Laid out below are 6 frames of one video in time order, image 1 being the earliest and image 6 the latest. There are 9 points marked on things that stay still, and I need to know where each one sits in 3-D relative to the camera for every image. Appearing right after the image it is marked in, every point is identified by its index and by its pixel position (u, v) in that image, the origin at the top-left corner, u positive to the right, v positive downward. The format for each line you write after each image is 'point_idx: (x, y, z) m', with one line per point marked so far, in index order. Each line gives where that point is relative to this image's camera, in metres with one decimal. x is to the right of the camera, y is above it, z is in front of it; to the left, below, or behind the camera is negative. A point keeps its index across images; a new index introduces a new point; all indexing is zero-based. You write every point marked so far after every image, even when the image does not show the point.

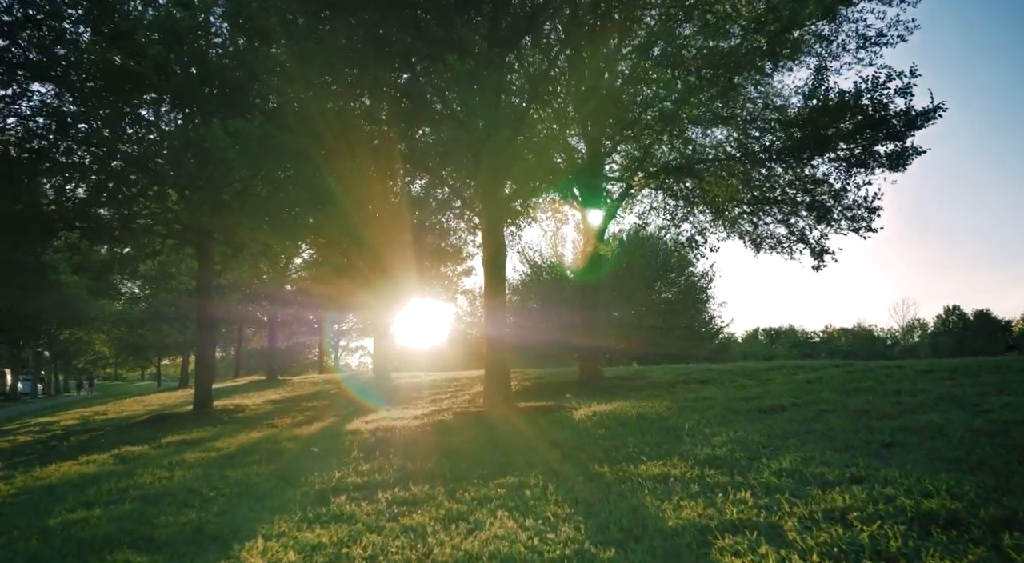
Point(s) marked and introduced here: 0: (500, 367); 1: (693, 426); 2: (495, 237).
0: (-0.3, -1.9, +15.5) m
1: (+2.7, -2.2, +10.1) m
2: (-0.4, +1.1, +15.9) m
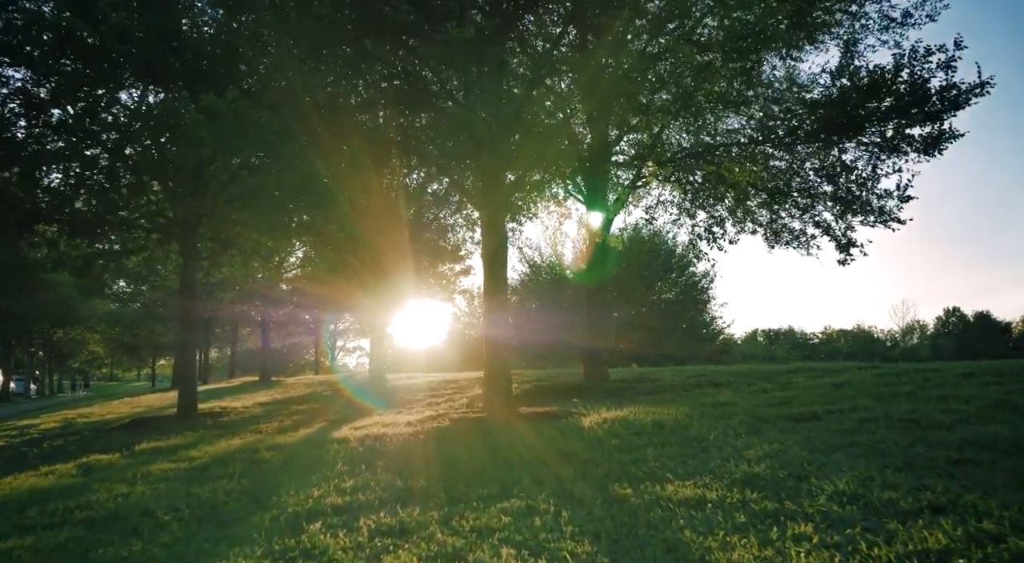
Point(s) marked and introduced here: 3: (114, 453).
0: (-0.3, -1.8, +14.4) m
1: (+2.8, -2.1, +9.0) m
2: (-0.4, +1.2, +14.8) m
3: (-8.0, -3.5, +13.6) m
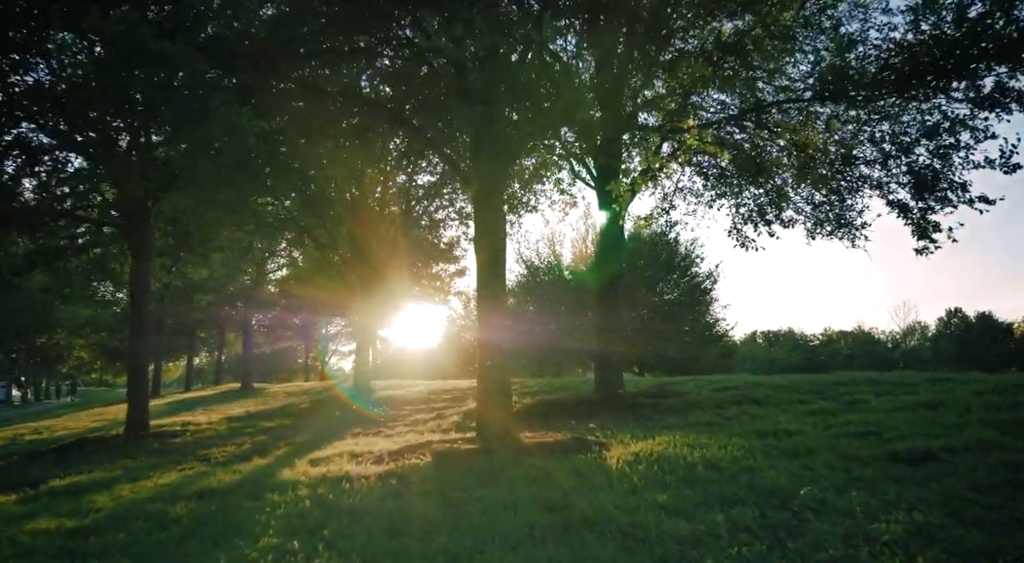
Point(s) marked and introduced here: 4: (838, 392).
0: (-0.3, -1.8, +11.7) m
1: (+2.8, -2.0, +6.3) m
2: (-0.4, +1.2, +12.1) m
3: (-8.0, -3.4, +10.8) m
4: (+6.3, -2.1, +13.0) m
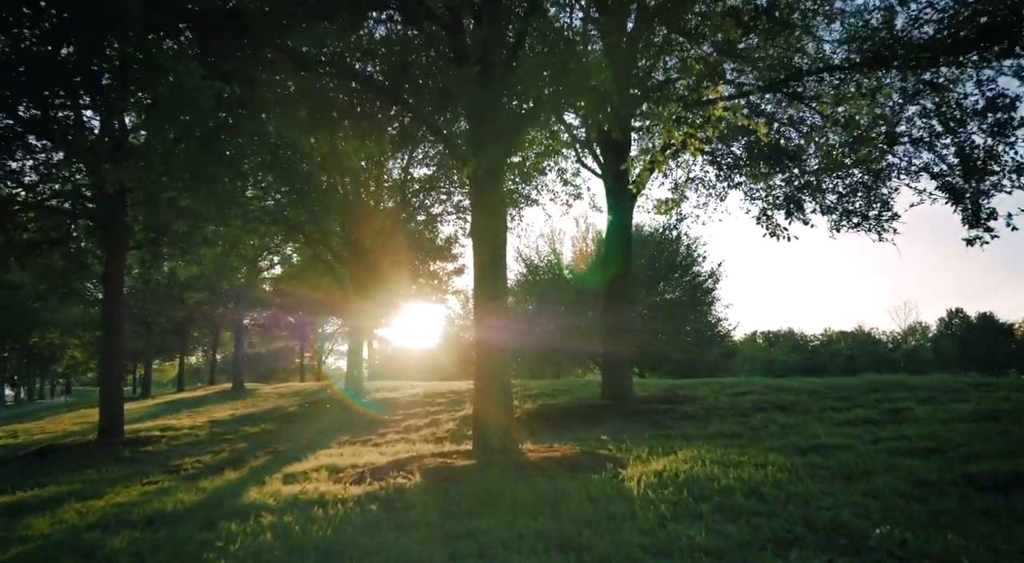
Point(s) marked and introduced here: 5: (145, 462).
0: (-0.2, -1.7, +10.5) m
1: (+2.8, -1.9, +5.1) m
2: (-0.4, +1.3, +10.8) m
3: (-8.0, -3.3, +9.6) m
4: (+6.3, -2.1, +11.8) m
5: (-7.6, -3.7, +13.9) m
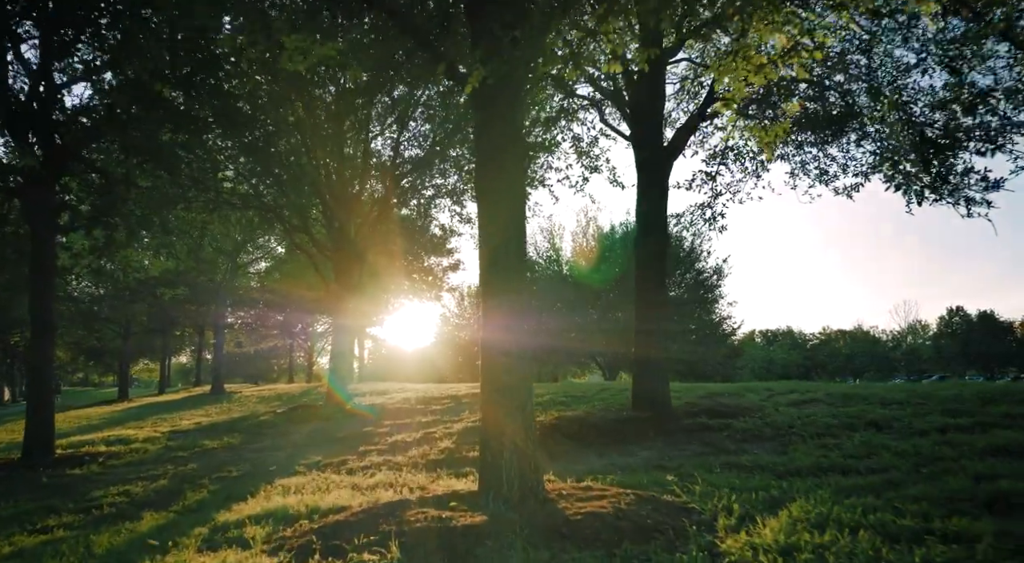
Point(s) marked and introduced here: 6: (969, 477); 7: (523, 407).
0: (0.0, -1.4, +7.7) m
1: (+3.1, -1.6, +2.3) m
2: (-0.2, +1.6, +8.0) m
3: (-7.8, -3.0, +6.7) m
4: (+6.5, -1.8, +9.1) m
5: (-7.4, -3.4, +11.0) m
6: (+4.2, -1.8, +6.1) m
7: (+0.1, -1.3, +7.2) m
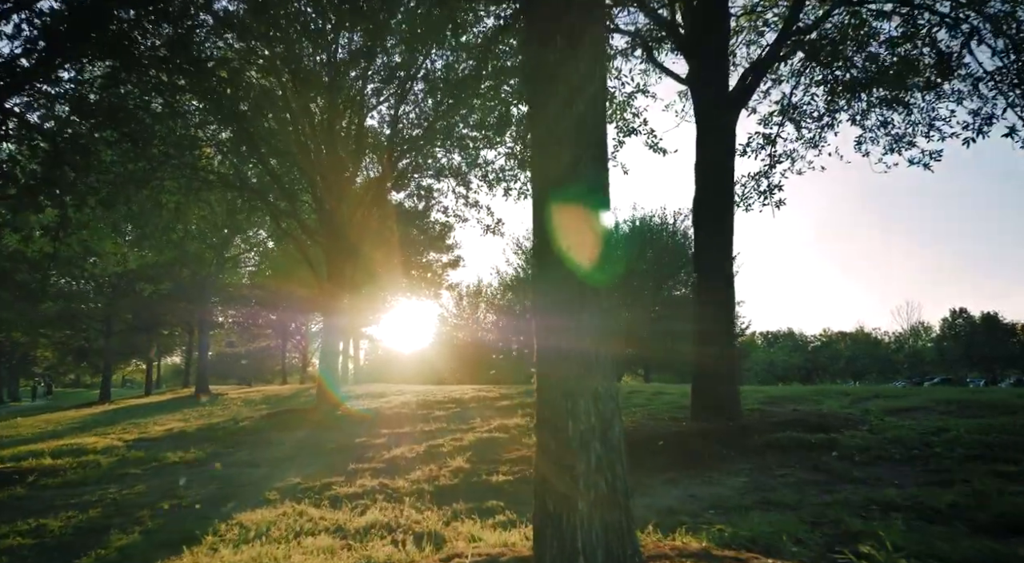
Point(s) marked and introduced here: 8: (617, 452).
0: (+0.4, -1.0, +5.2) m
1: (+3.6, -1.2, -0.2) m
2: (+0.3, +2.0, +5.5) m
3: (-7.4, -2.6, +4.2) m
4: (+7.0, -1.4, +6.6) m
5: (-7.0, -3.1, +8.4) m
6: (+4.7, -1.4, +3.6) m
7: (+0.6, -0.9, +4.7) m
8: (+0.5, -1.2, +4.9) m
